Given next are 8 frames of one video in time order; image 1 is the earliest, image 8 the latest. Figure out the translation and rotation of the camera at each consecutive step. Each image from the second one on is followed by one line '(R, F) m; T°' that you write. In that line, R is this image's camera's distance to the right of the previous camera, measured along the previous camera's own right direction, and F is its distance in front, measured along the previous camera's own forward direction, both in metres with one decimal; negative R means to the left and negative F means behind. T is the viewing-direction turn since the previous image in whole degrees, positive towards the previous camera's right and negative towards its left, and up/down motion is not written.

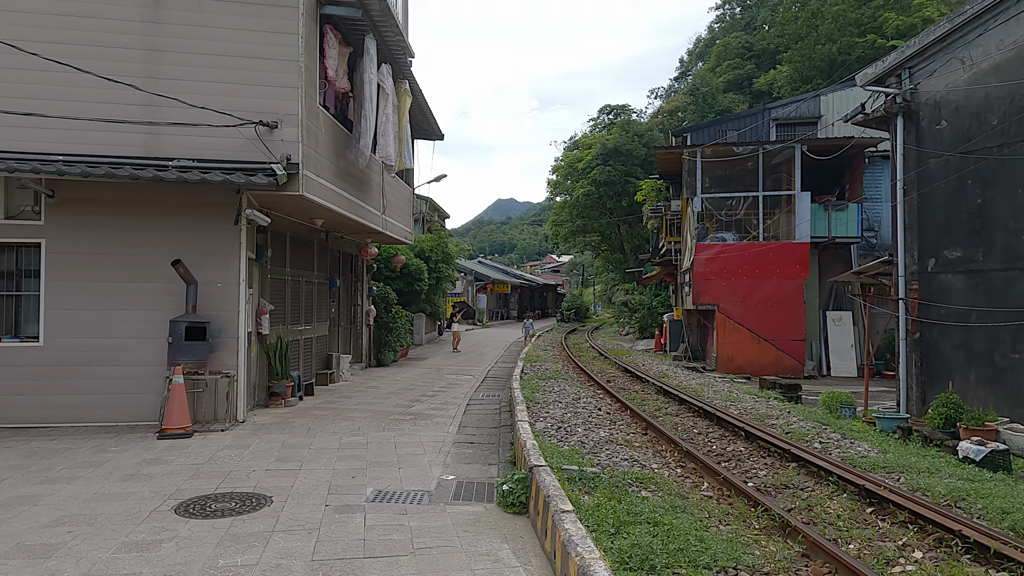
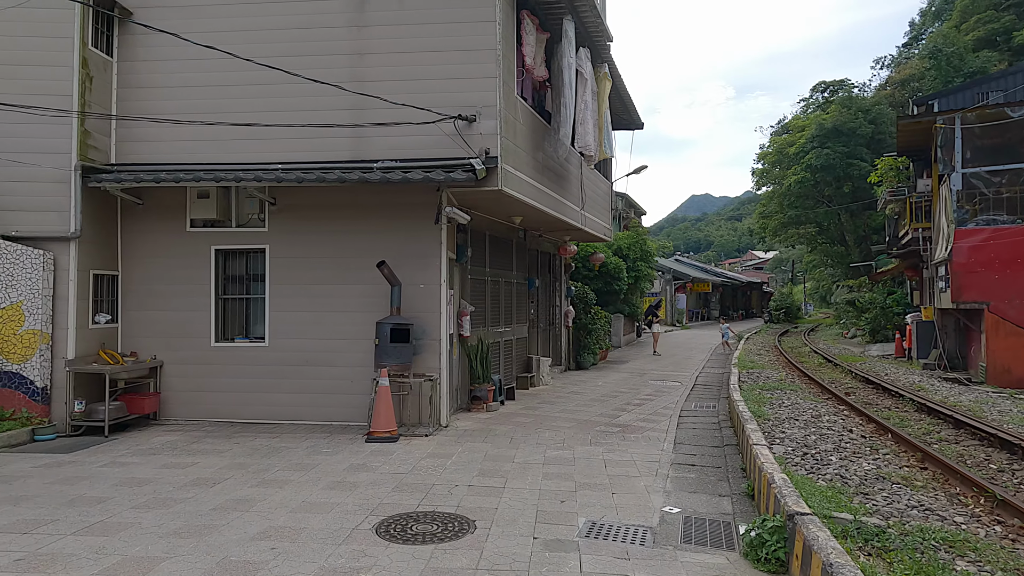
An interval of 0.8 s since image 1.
(-0.3, +0.8) m; -17°
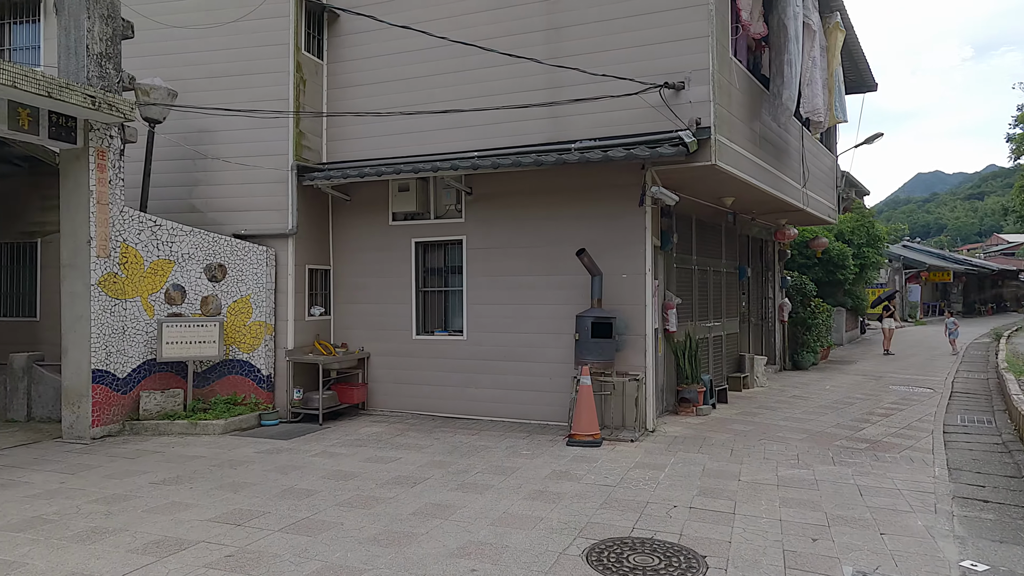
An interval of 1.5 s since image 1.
(-0.2, +0.7) m; -16°
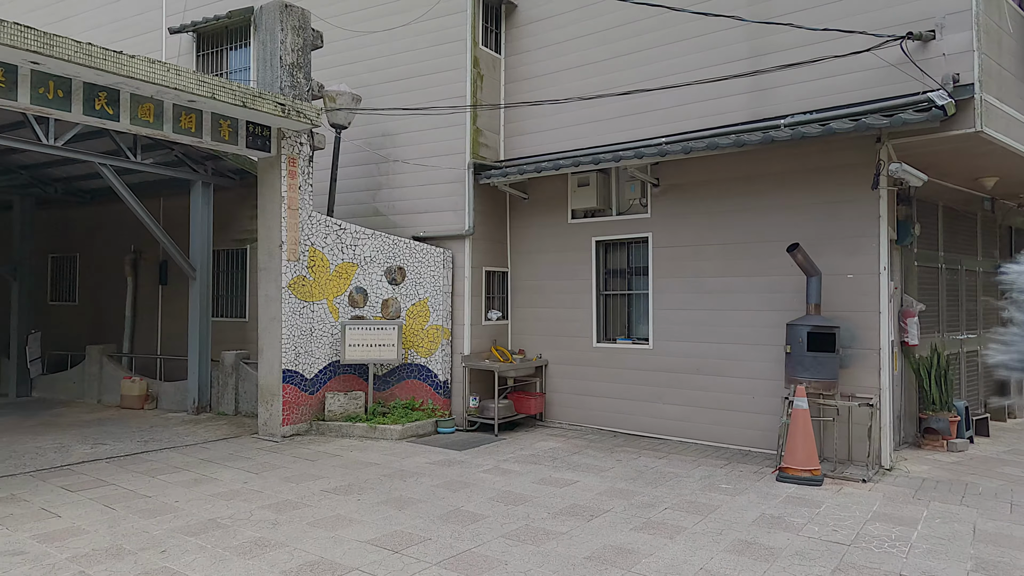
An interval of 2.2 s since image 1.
(-0.1, +0.8) m; -16°
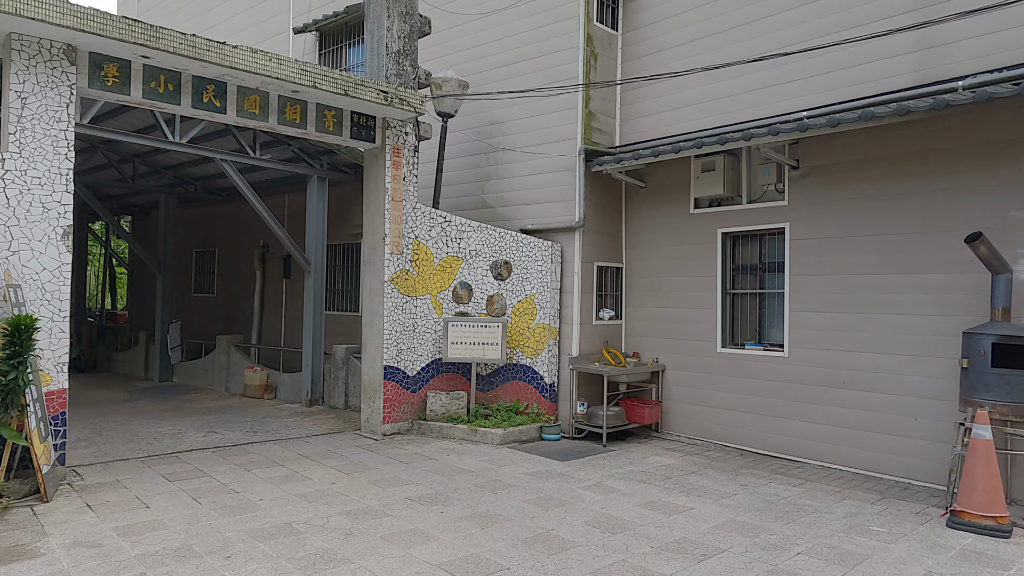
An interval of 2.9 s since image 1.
(+0.2, +0.6) m; -11°
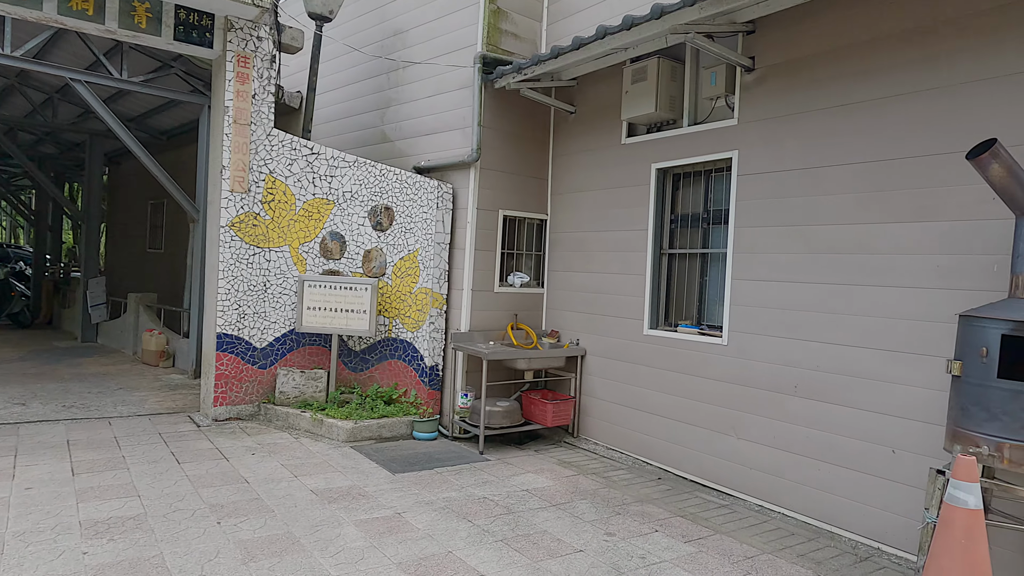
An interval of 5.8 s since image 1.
(+1.8, +1.9) m; -7°
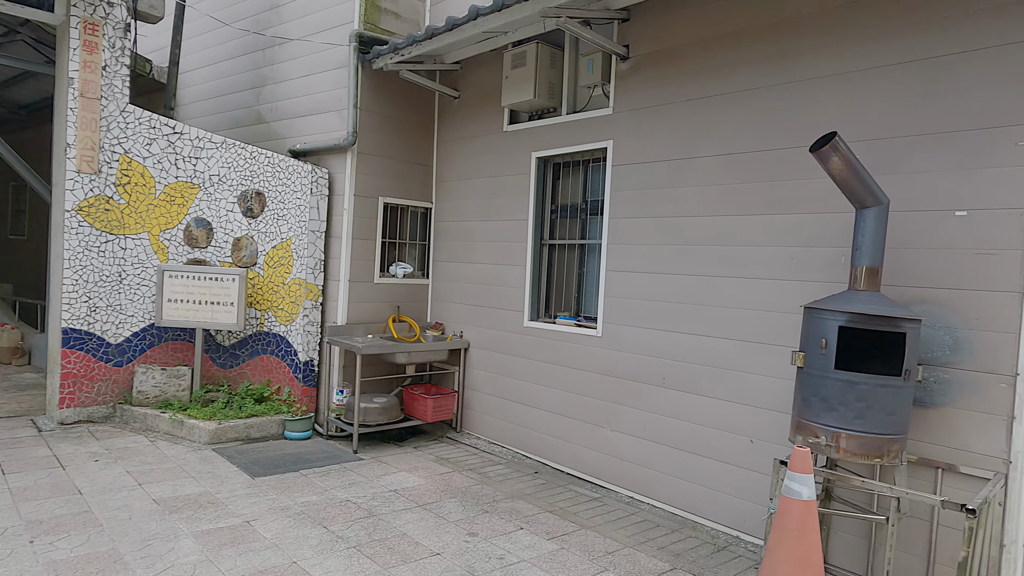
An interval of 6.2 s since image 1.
(+0.3, +0.1) m; +7°
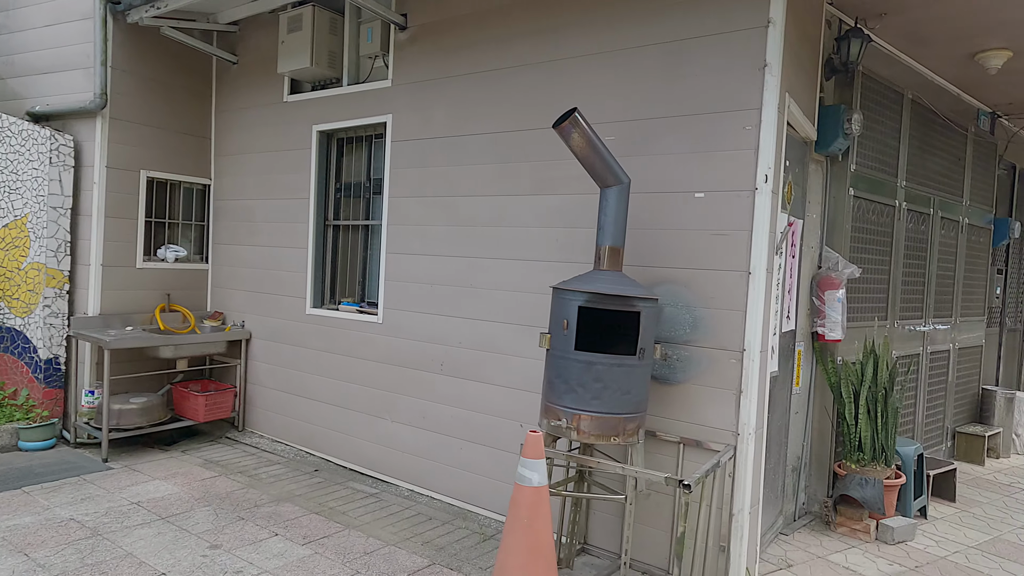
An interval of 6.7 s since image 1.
(+0.5, +0.2) m; +12°
